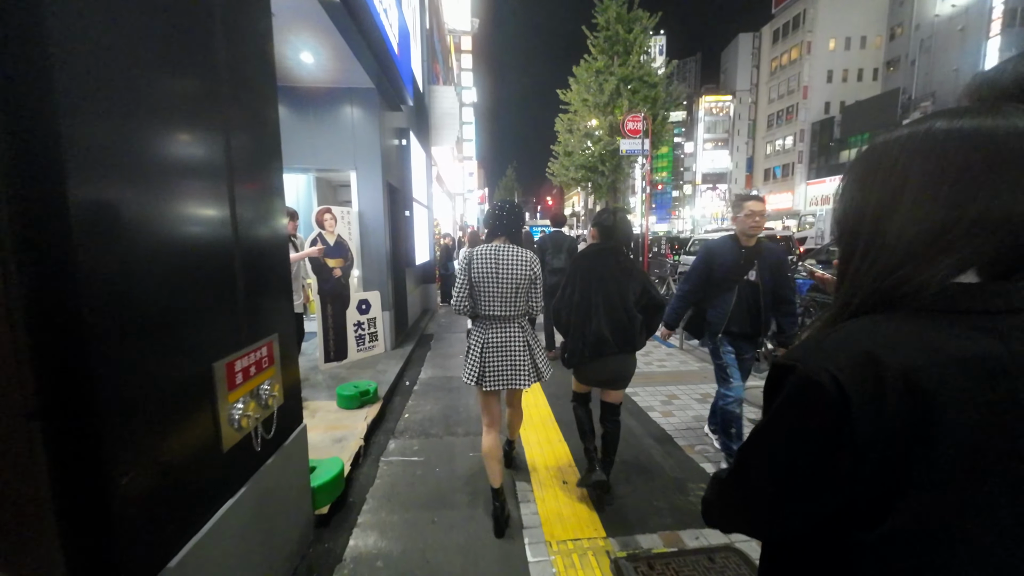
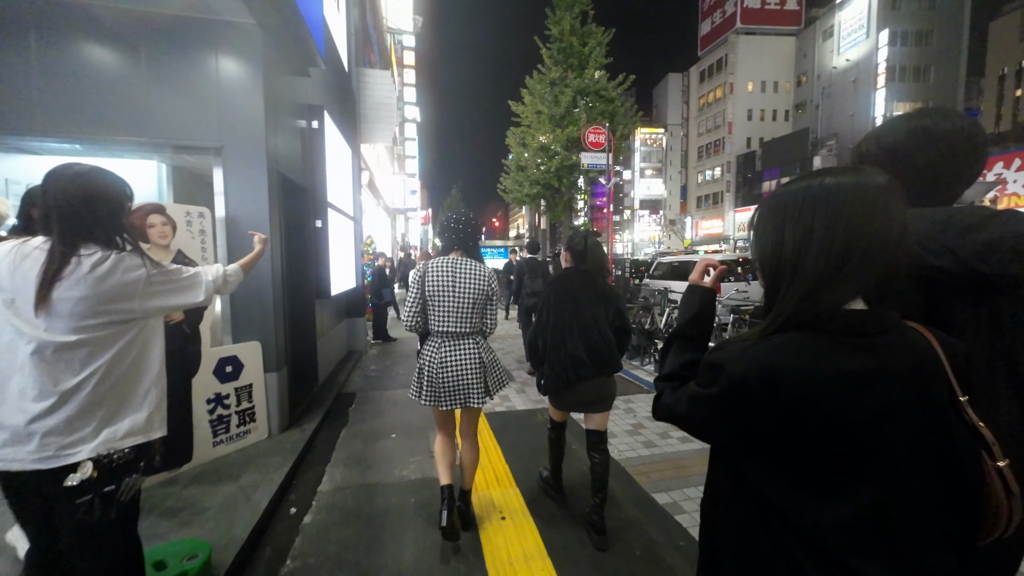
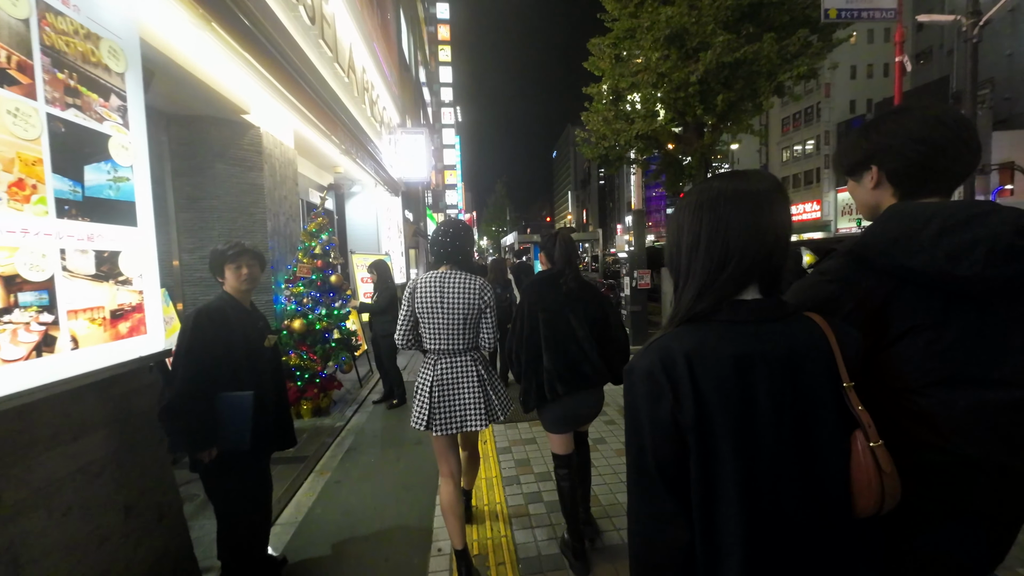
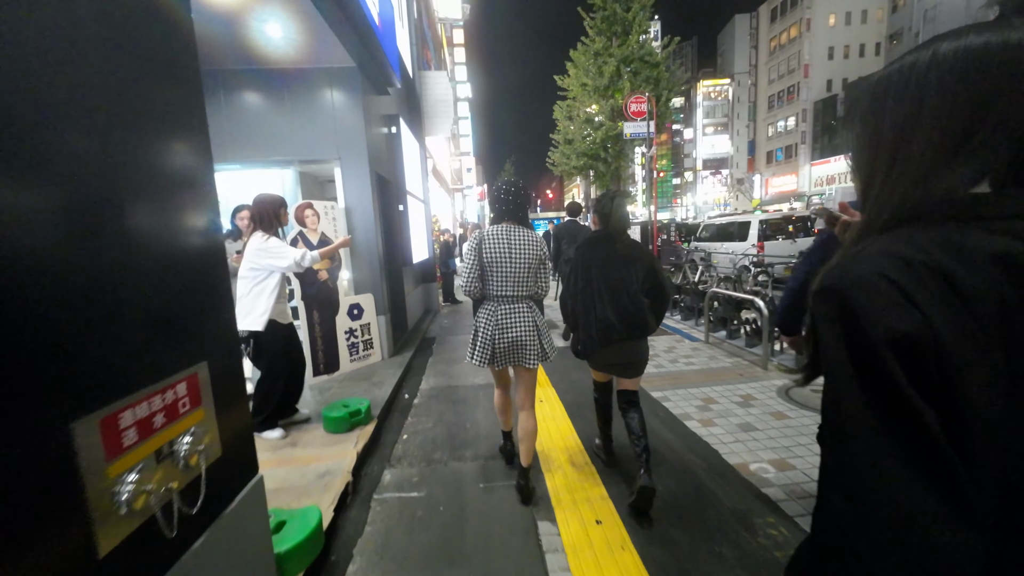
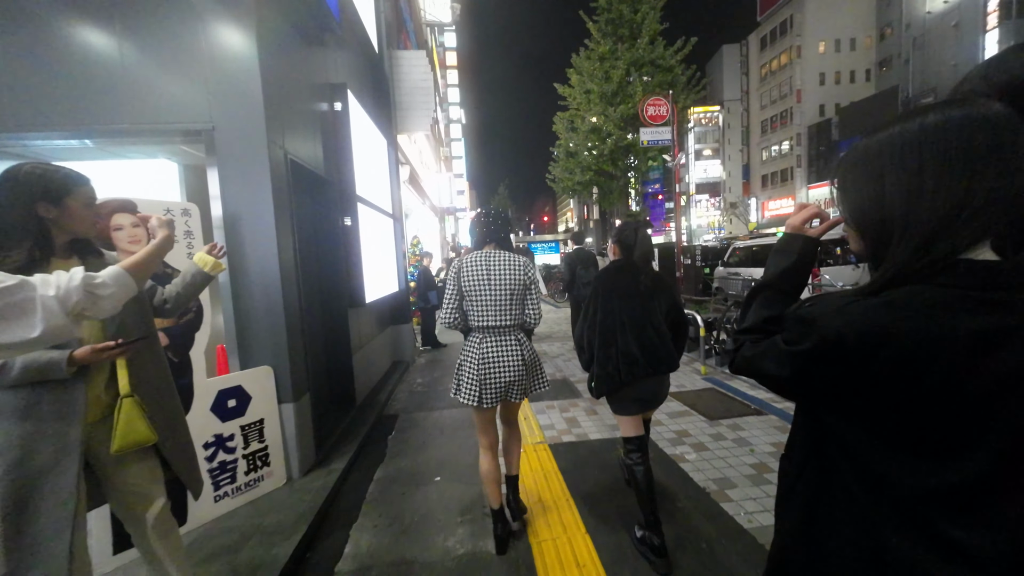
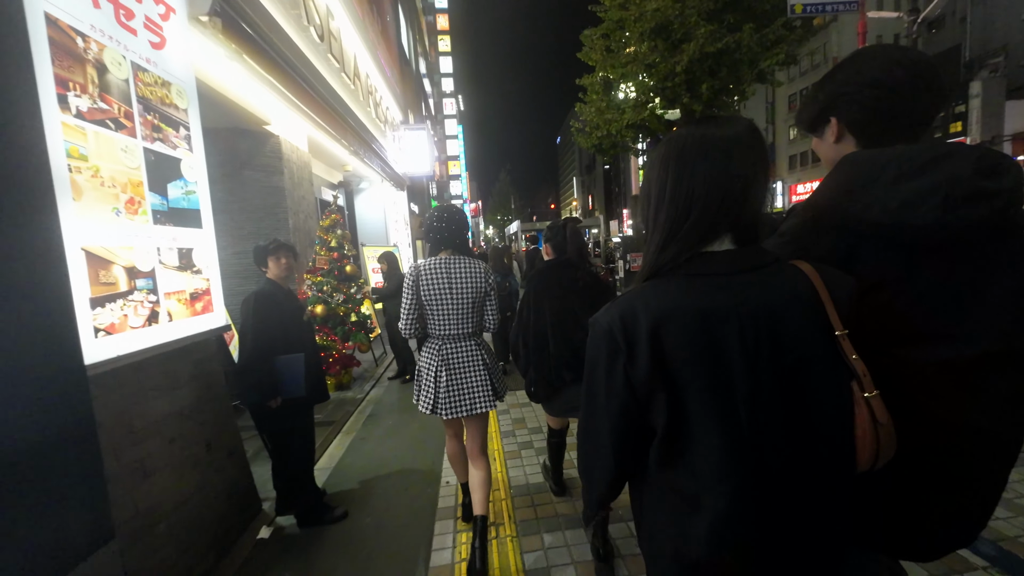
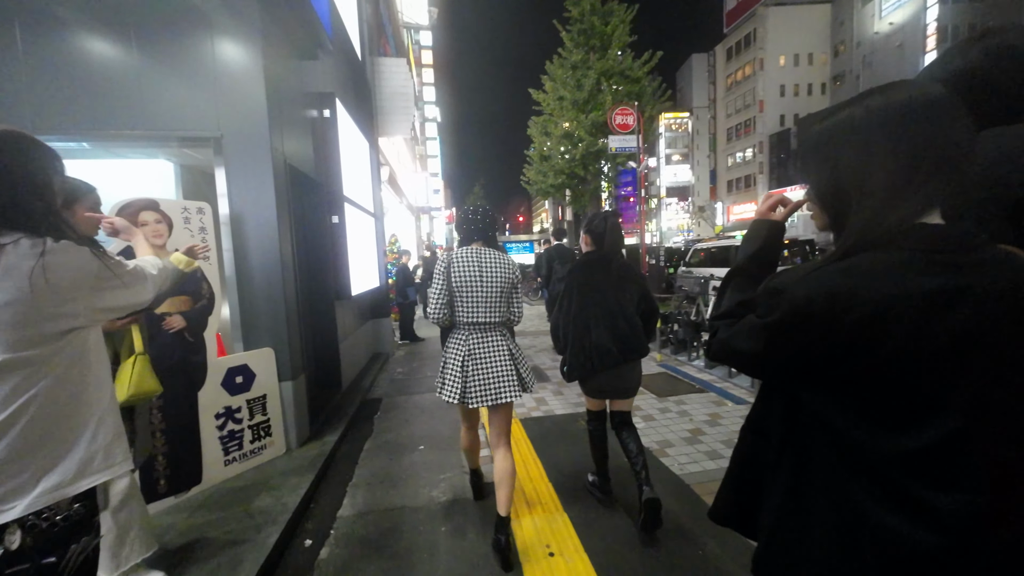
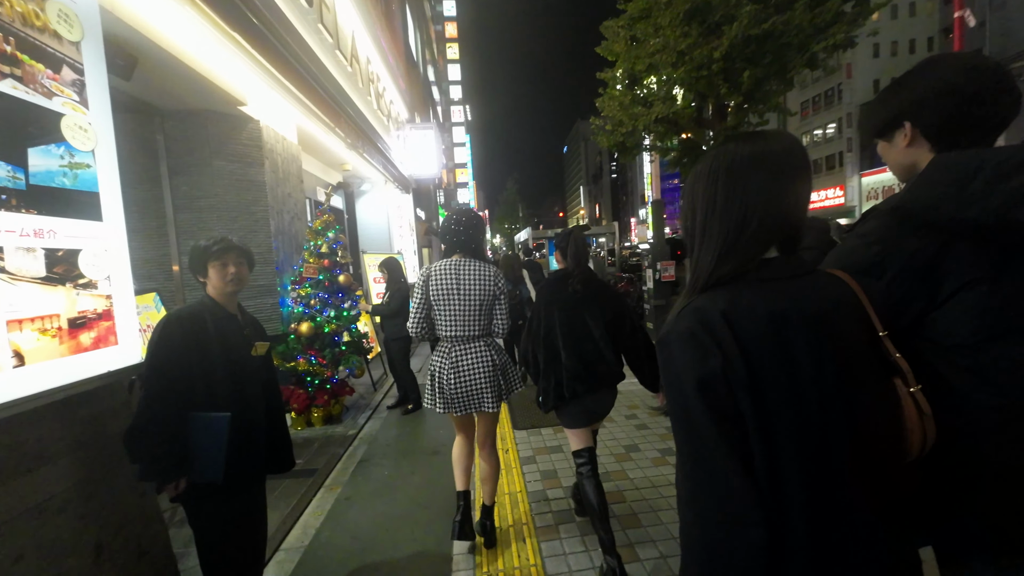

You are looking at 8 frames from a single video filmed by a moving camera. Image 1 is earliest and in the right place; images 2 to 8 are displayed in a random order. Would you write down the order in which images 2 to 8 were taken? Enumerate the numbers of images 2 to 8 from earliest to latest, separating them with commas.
4, 2, 7, 5, 6, 3, 8
